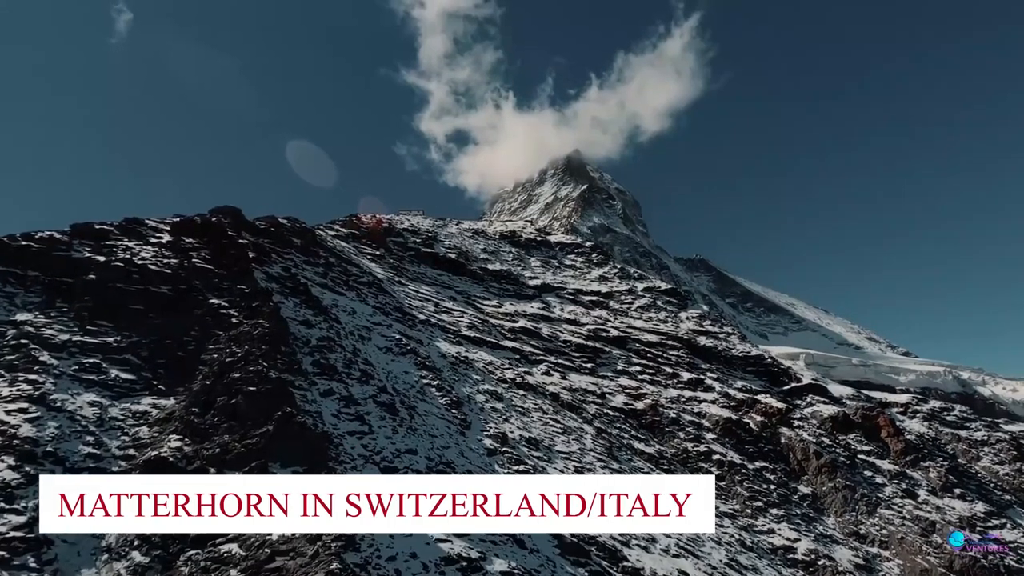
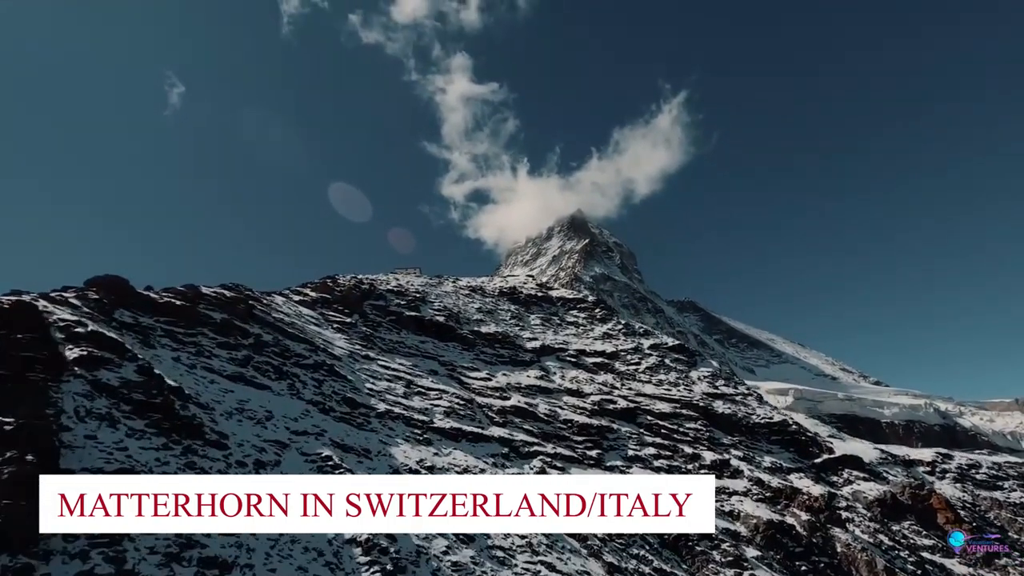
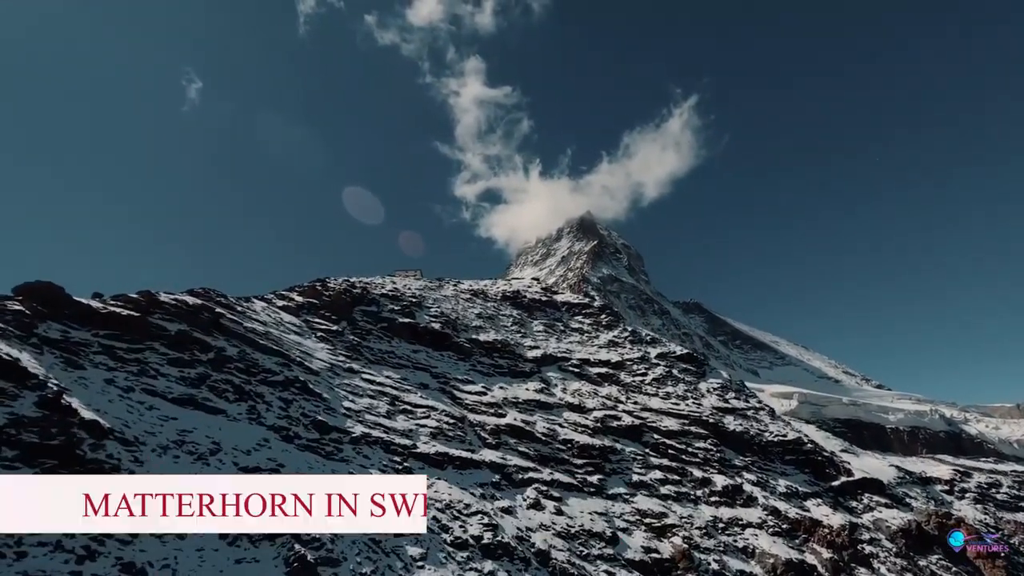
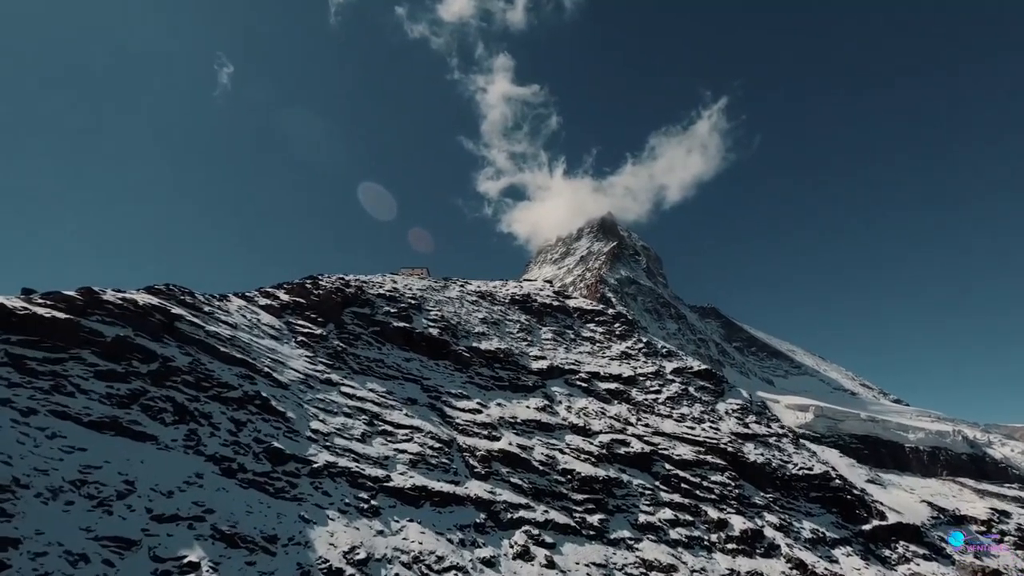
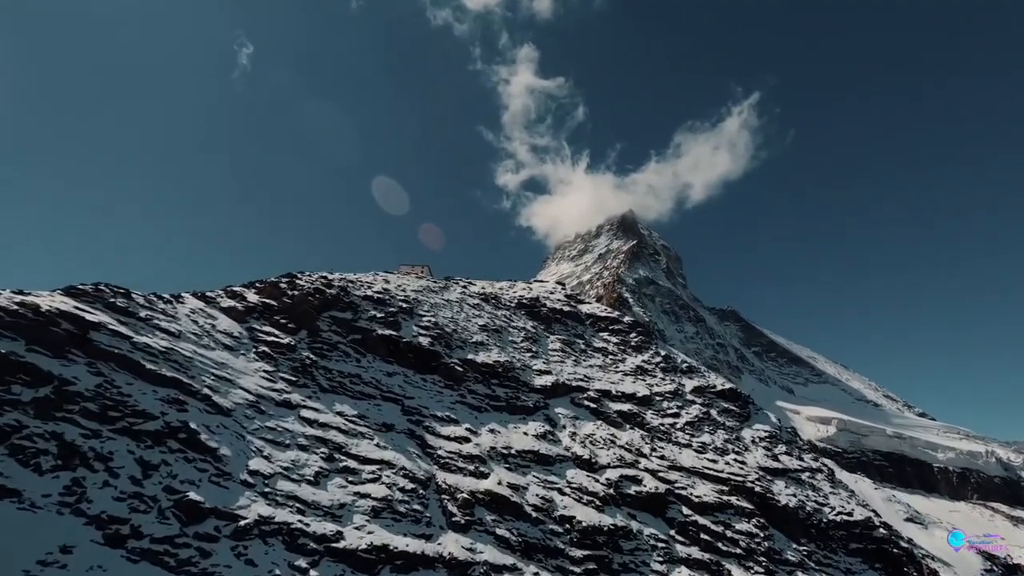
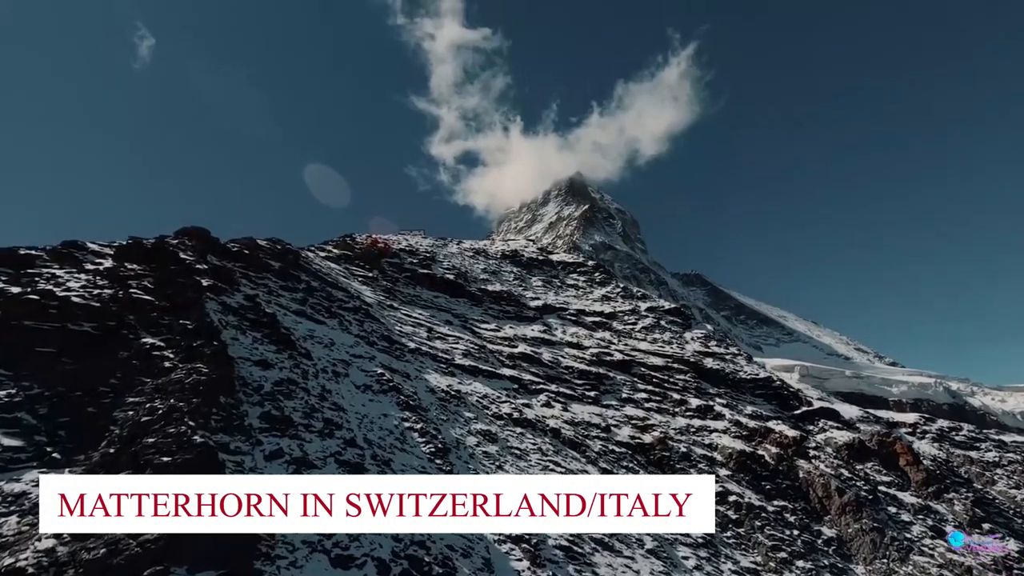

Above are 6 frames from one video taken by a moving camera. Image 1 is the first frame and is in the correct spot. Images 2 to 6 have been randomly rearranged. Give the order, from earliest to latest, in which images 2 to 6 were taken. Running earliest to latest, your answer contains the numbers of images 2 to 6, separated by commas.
6, 2, 3, 4, 5
